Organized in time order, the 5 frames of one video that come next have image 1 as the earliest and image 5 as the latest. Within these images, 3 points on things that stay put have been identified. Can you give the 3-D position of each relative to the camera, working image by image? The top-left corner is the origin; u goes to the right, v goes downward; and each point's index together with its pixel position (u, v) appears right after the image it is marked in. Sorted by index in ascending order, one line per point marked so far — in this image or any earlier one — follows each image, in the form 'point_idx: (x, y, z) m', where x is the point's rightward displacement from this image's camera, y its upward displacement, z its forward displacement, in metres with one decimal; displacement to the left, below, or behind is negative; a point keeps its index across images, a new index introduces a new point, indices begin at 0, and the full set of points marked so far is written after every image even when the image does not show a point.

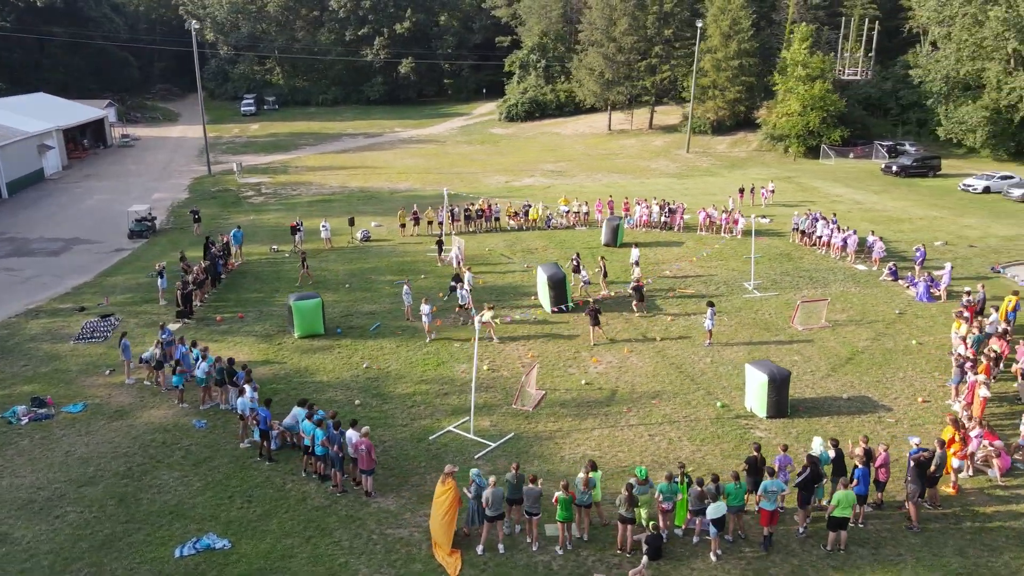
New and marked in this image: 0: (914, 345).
0: (+10.7, -1.5, +19.6) m
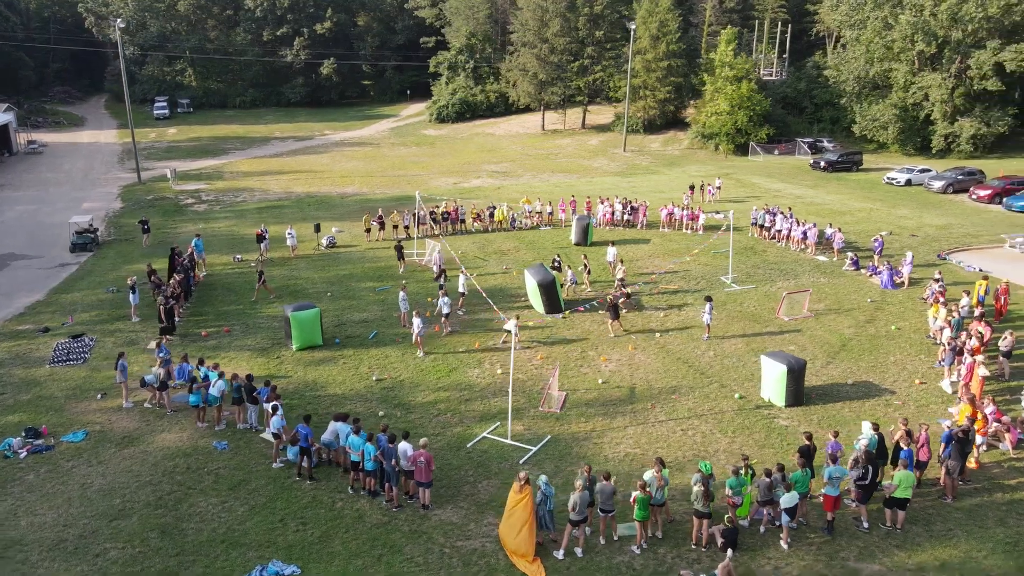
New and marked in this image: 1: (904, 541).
0: (+10.8, -1.2, +20.7) m
1: (+6.1, -4.0, +11.4) m
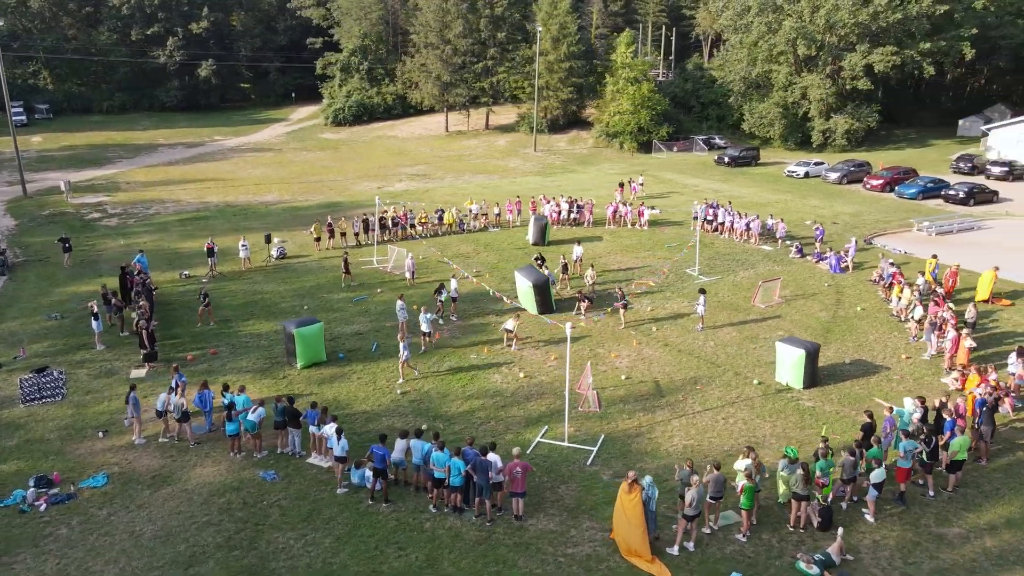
0: (+10.6, -0.7, +22.3) m
1: (+7.7, -3.7, +12.4) m
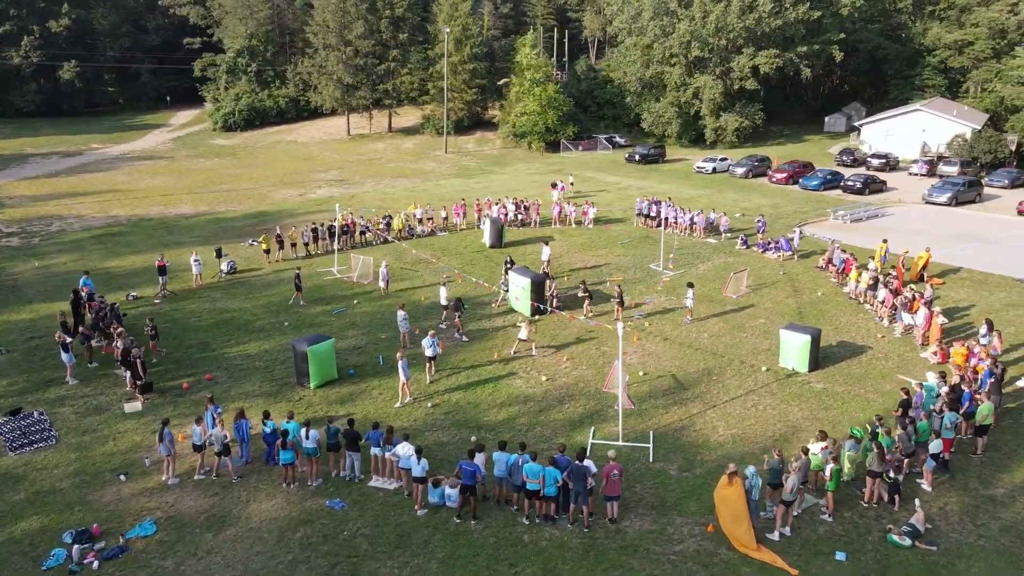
0: (+10.1, -0.3, +23.9) m
1: (+9.1, -3.3, +13.7) m
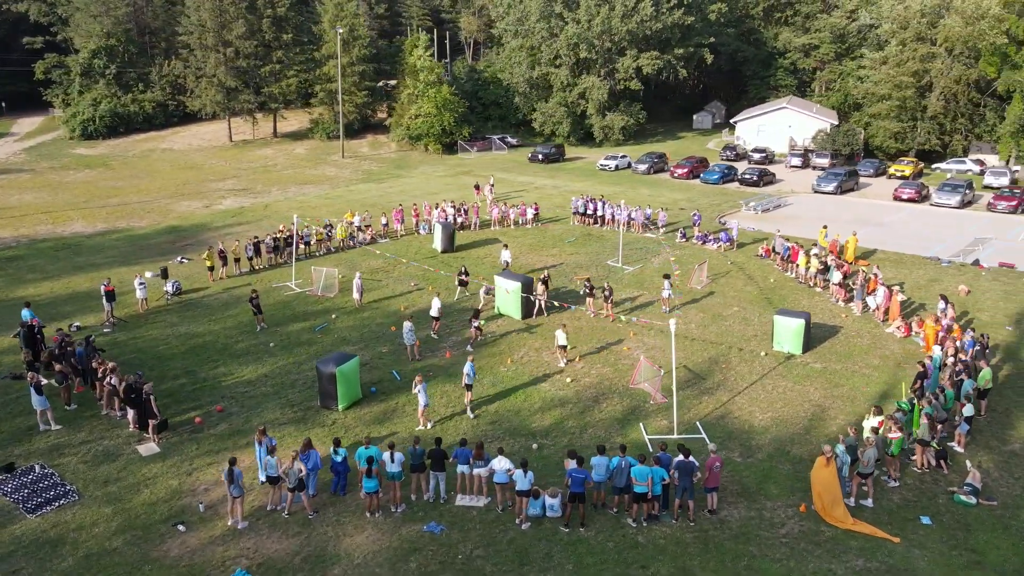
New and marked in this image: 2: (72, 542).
0: (+9.2, +0.2, +25.5) m
1: (+10.3, -2.8, +15.3) m
2: (-6.9, -3.9, +11.3) m
